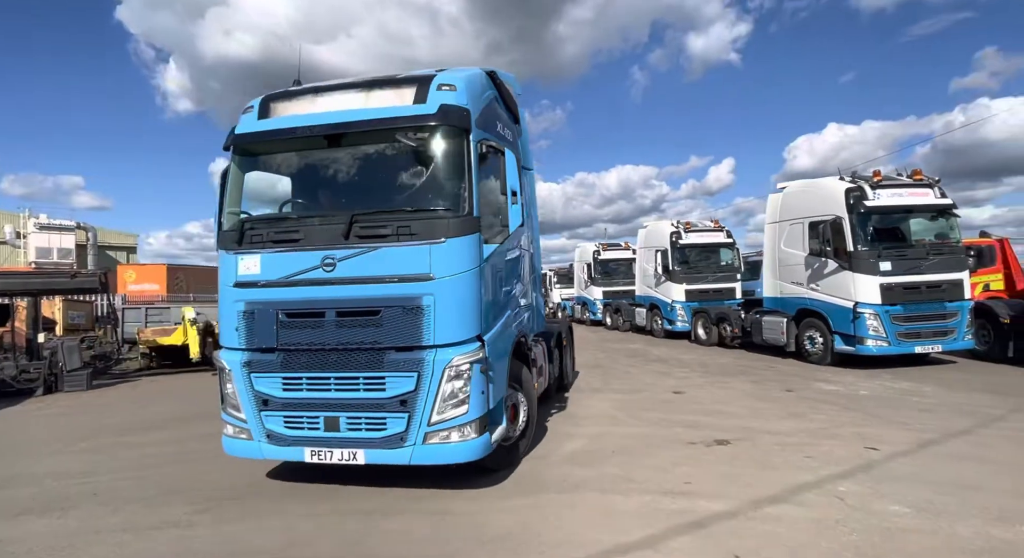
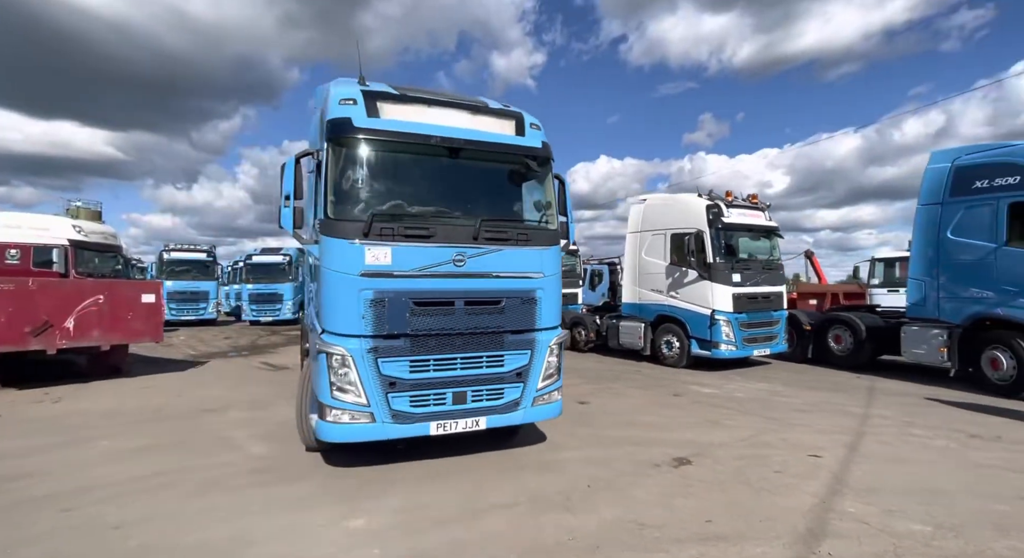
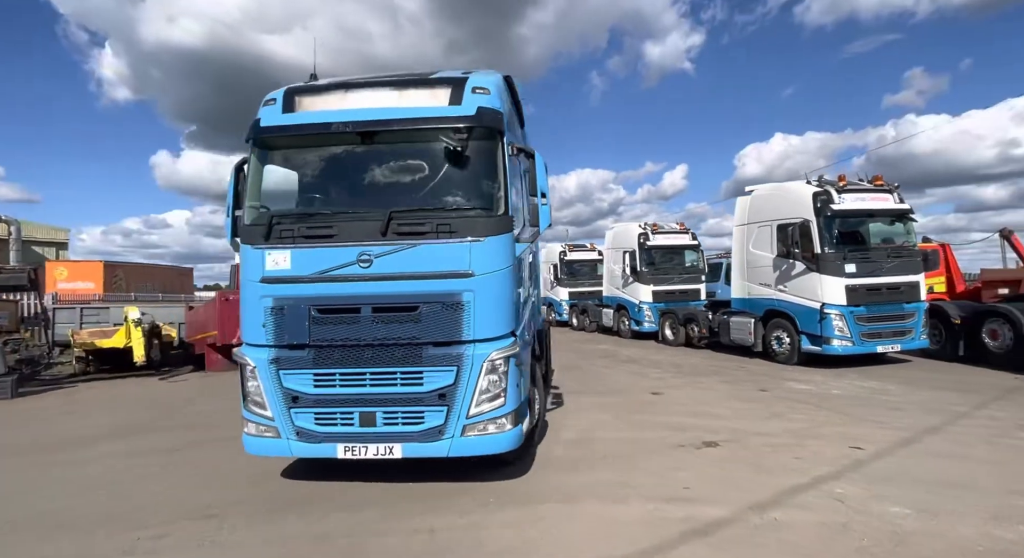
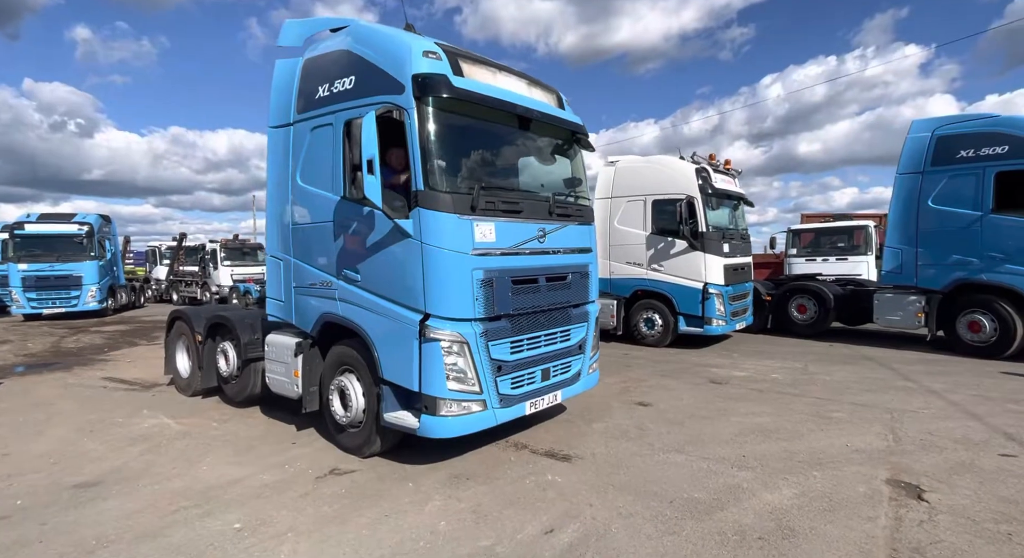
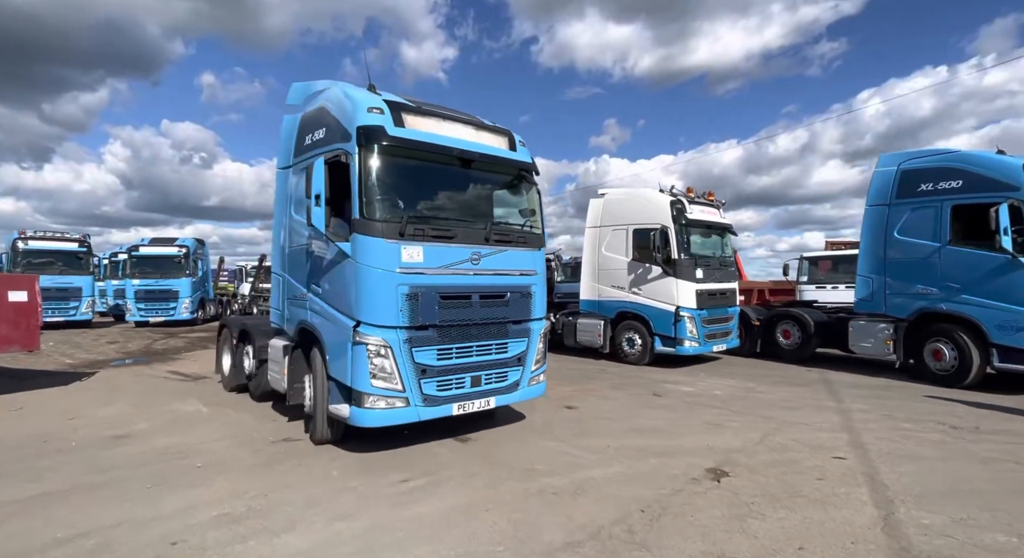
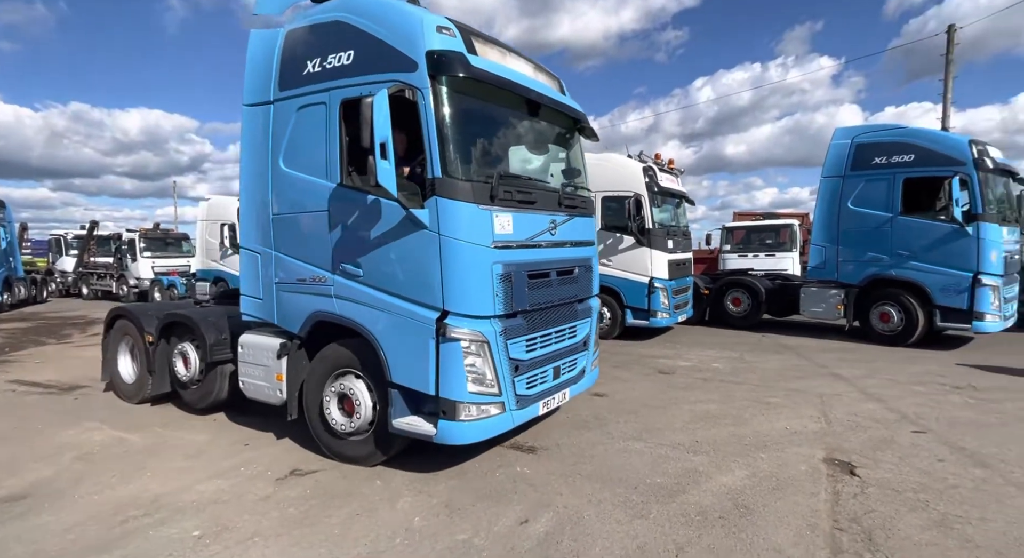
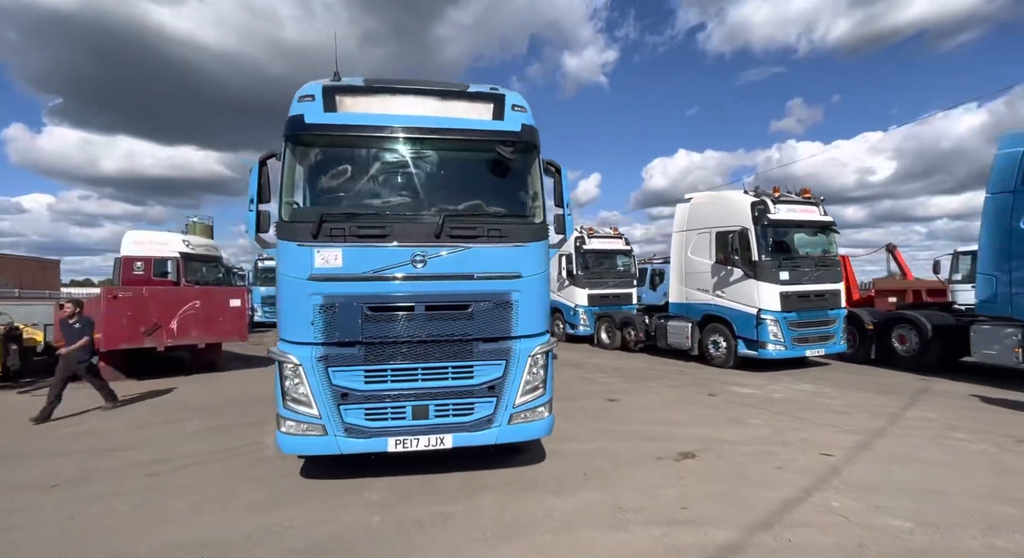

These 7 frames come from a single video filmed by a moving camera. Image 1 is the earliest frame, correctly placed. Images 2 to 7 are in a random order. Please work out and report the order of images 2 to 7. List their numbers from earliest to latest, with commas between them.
3, 7, 2, 5, 4, 6
